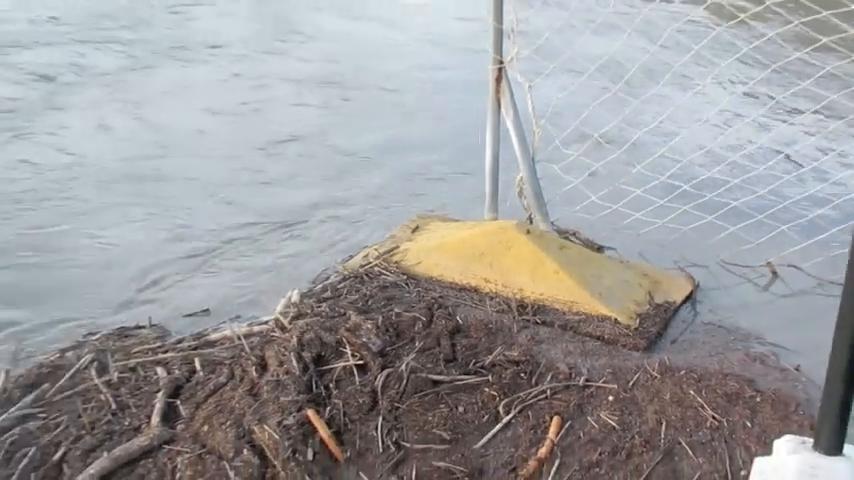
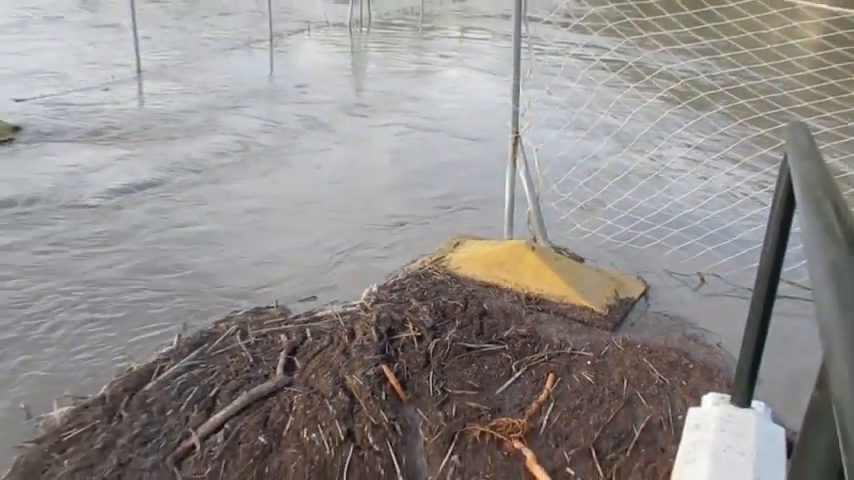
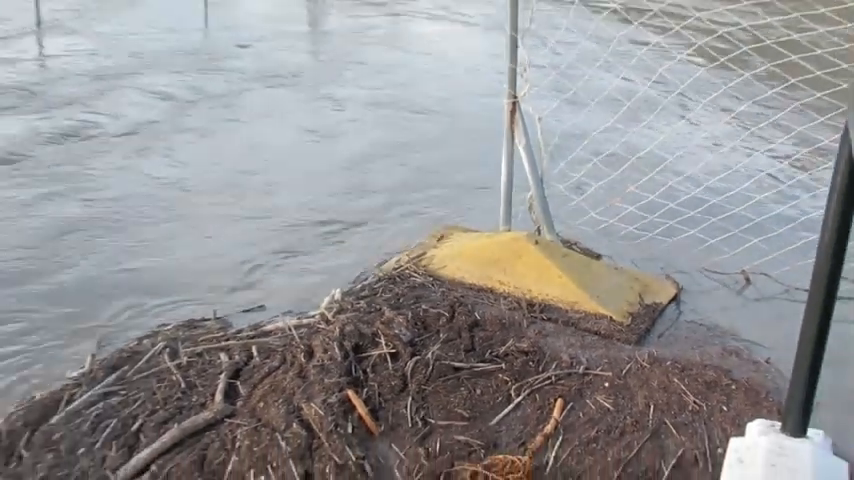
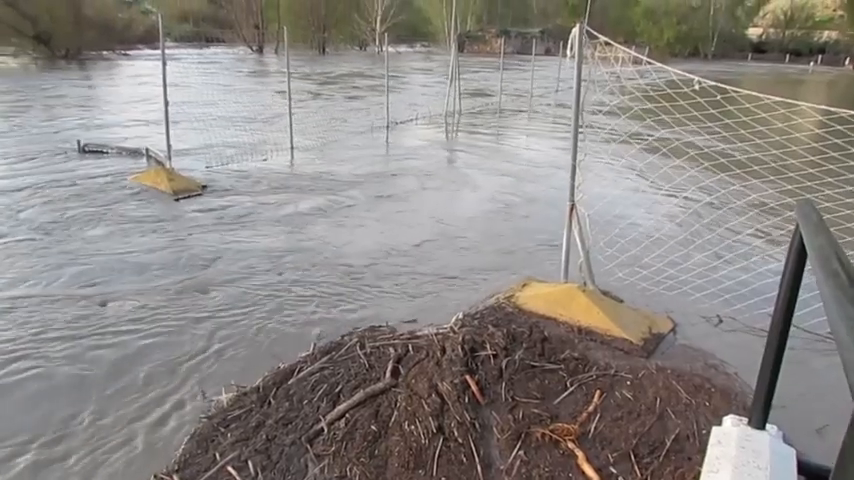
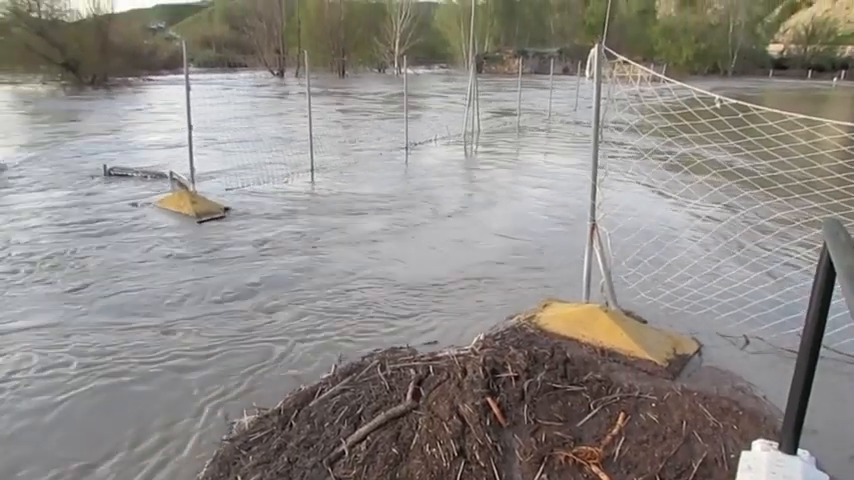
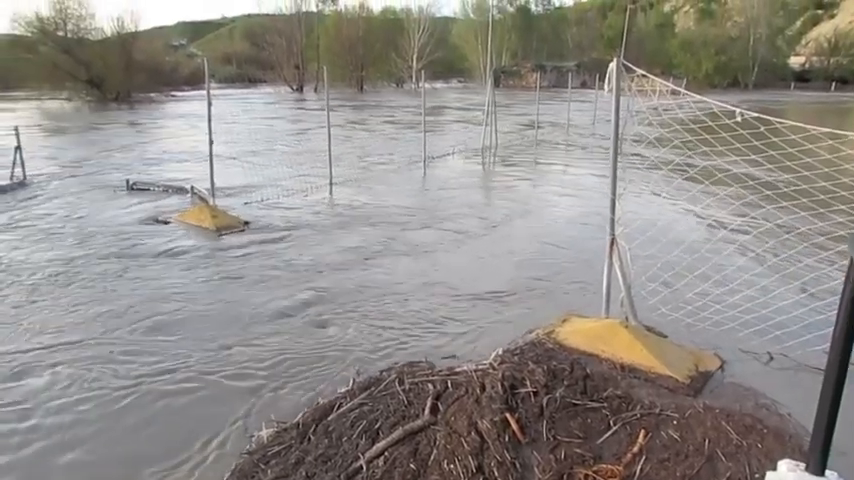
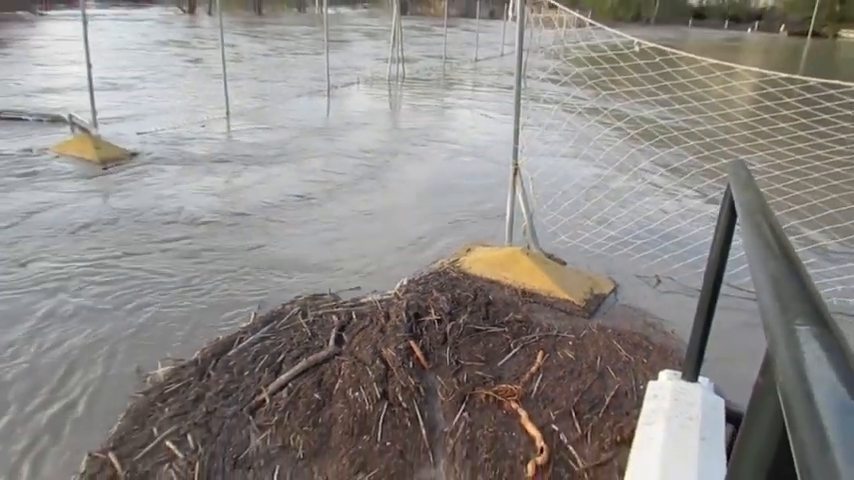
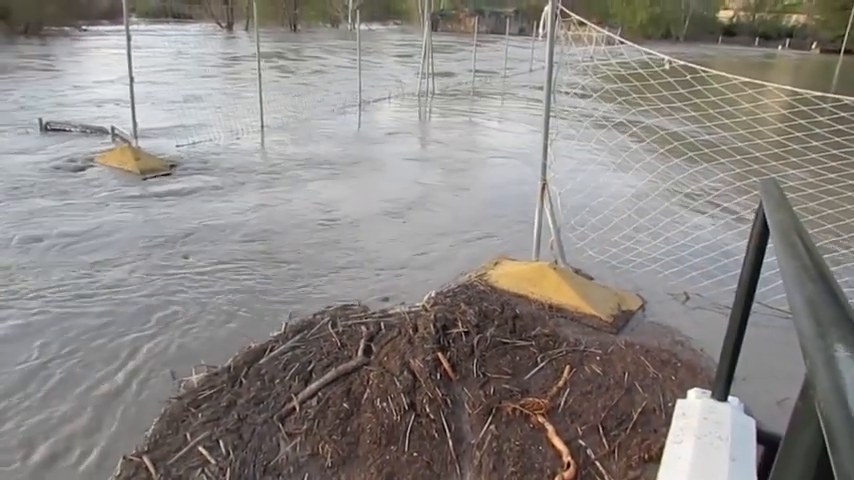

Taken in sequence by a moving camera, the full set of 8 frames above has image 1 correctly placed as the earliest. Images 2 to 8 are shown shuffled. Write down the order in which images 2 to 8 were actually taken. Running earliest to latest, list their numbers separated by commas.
3, 2, 7, 8, 4, 5, 6
